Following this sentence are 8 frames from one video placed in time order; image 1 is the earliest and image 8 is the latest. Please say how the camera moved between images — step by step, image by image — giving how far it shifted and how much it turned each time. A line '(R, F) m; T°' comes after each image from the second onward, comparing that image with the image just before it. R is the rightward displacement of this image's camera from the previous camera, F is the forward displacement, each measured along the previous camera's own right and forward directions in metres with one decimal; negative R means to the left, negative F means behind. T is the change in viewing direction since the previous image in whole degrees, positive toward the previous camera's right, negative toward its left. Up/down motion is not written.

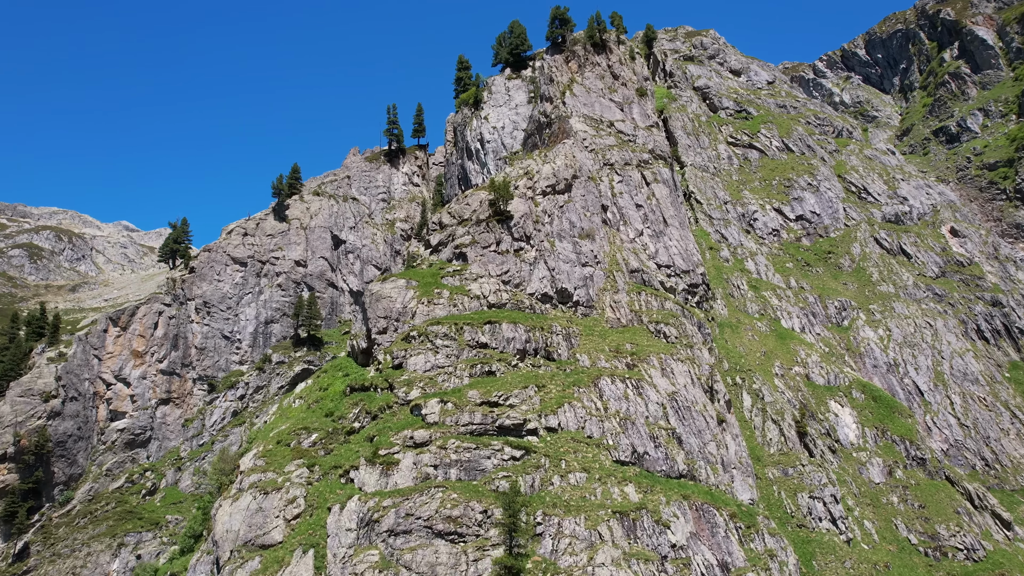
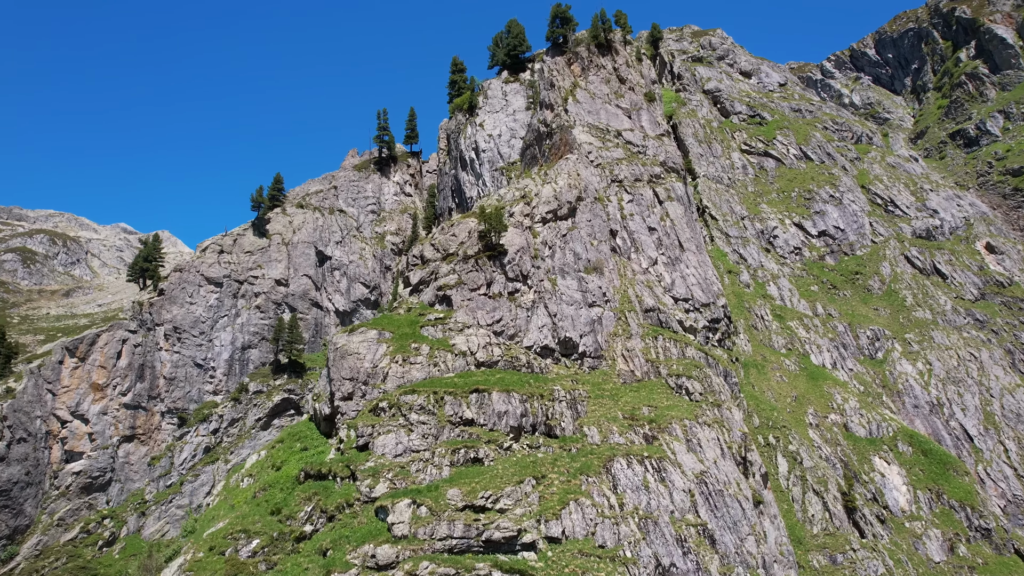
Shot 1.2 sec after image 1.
(+0.4, +7.1) m; 0°
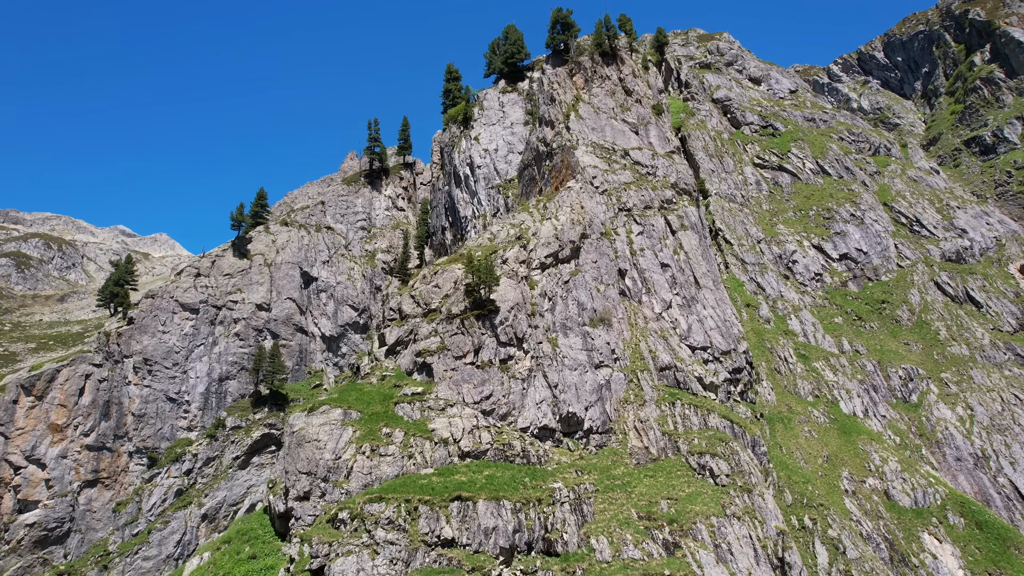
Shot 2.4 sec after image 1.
(+0.4, +5.9) m; 0°
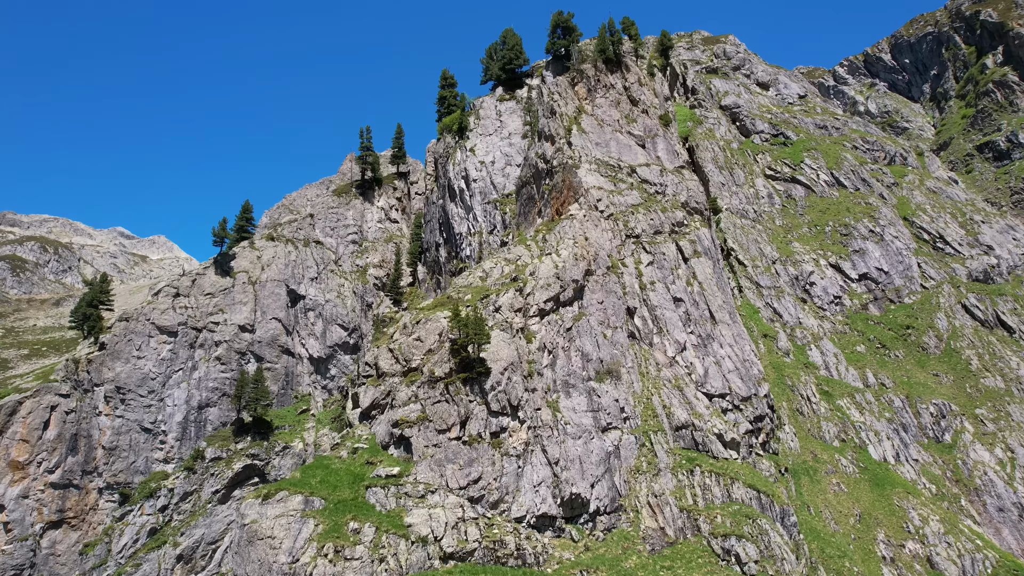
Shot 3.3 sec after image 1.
(+0.3, +4.7) m; 0°
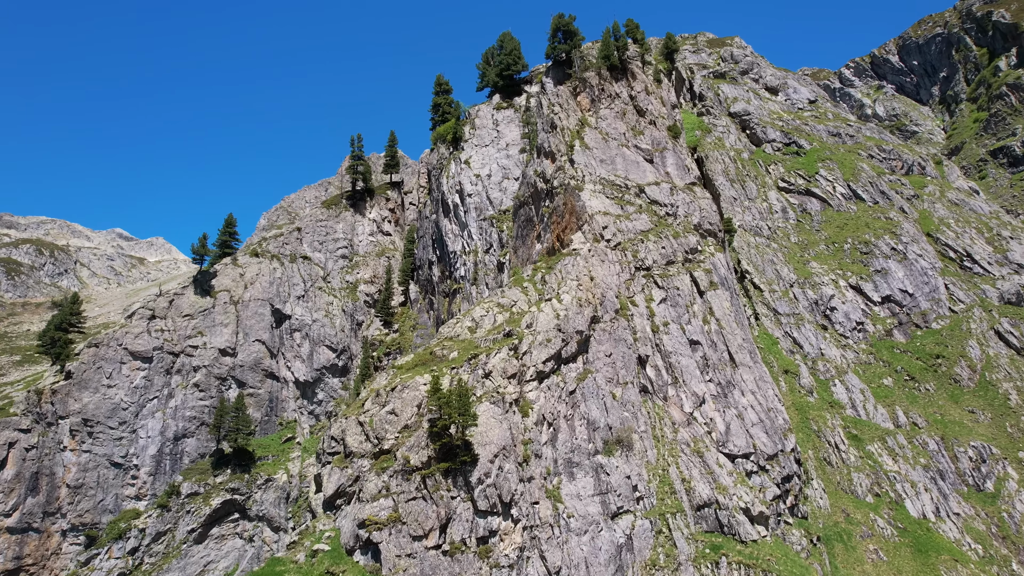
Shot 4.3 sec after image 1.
(+0.3, +4.9) m; 0°
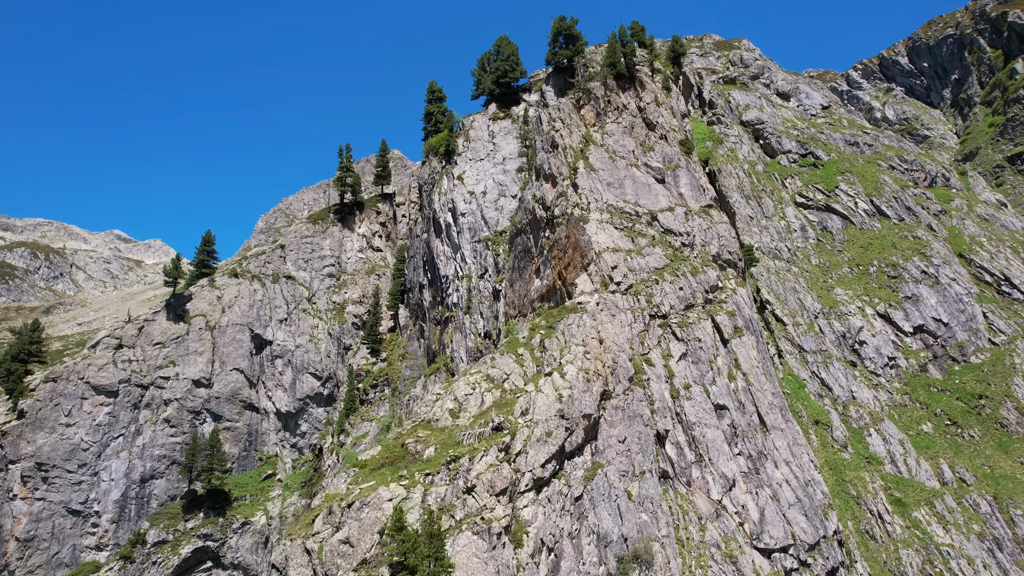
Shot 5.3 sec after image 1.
(+0.3, +5.7) m; 0°
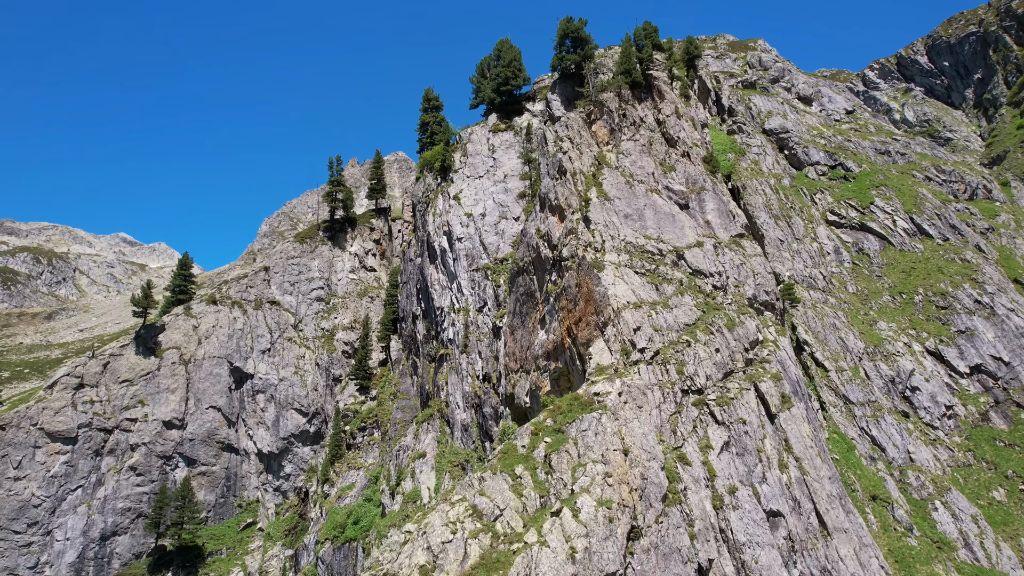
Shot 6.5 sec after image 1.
(+0.4, +6.7) m; -1°
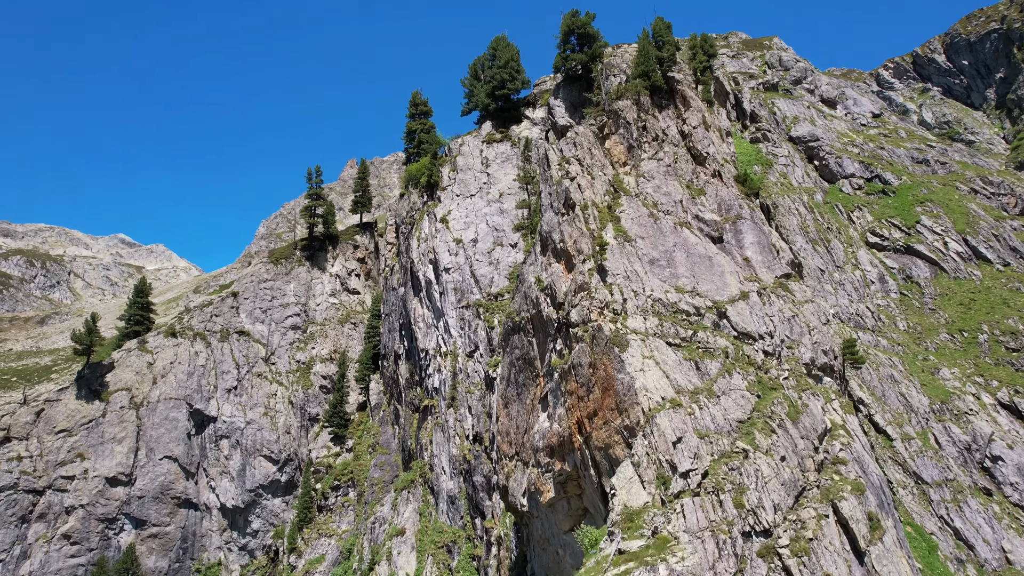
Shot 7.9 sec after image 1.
(+0.4, +8.4) m; 0°
